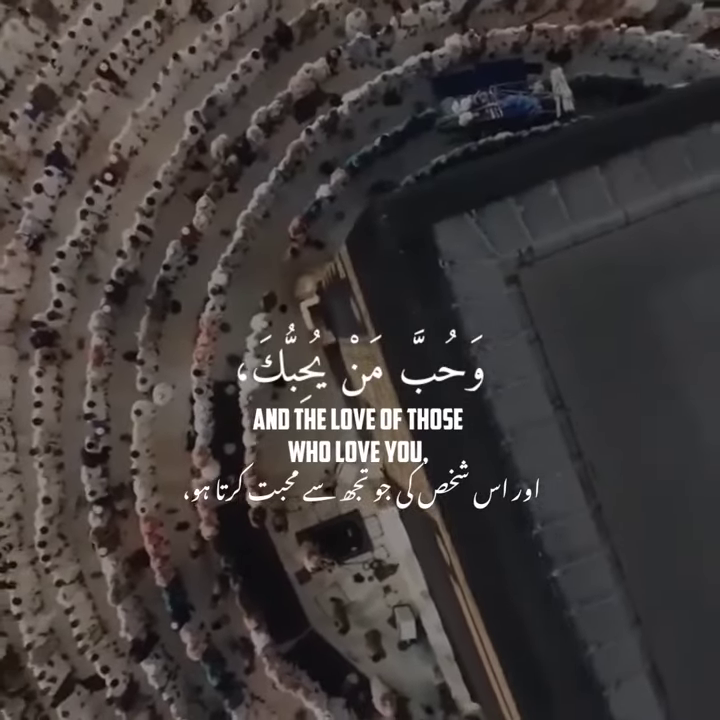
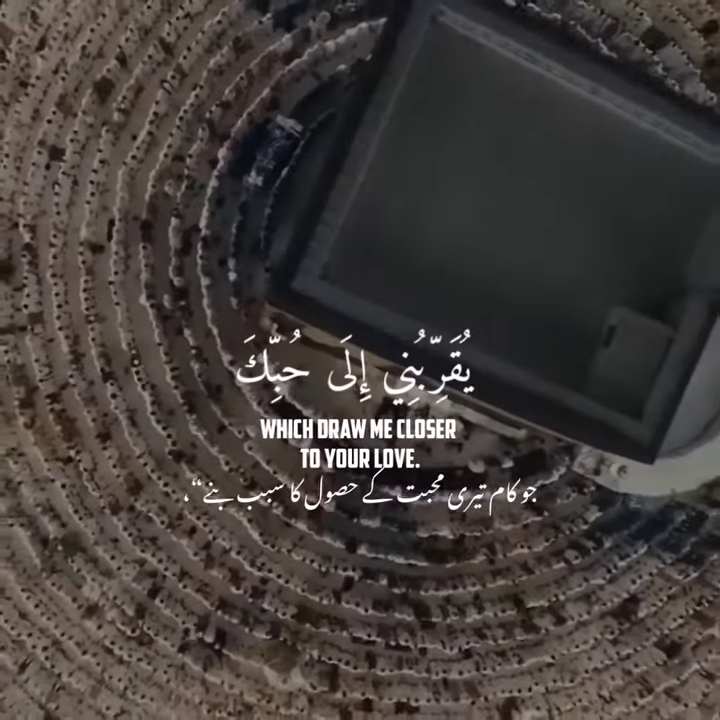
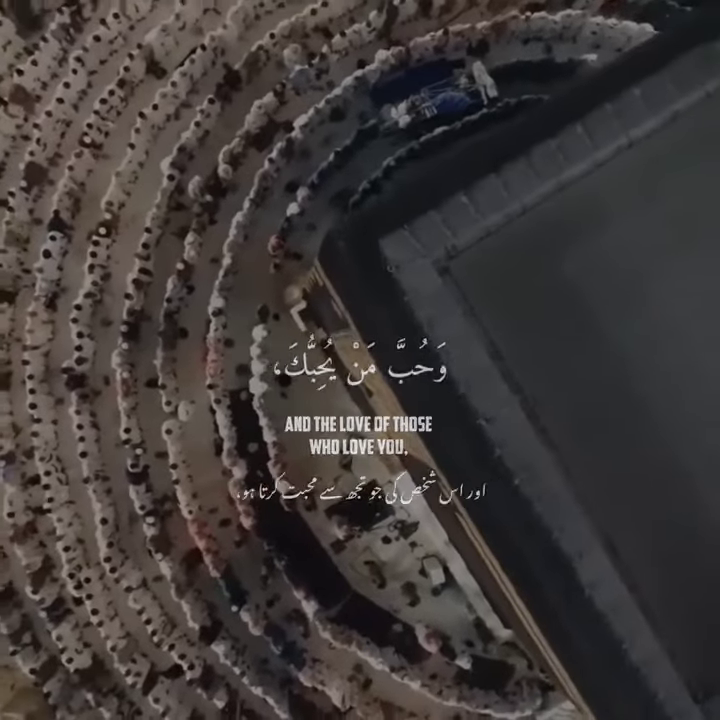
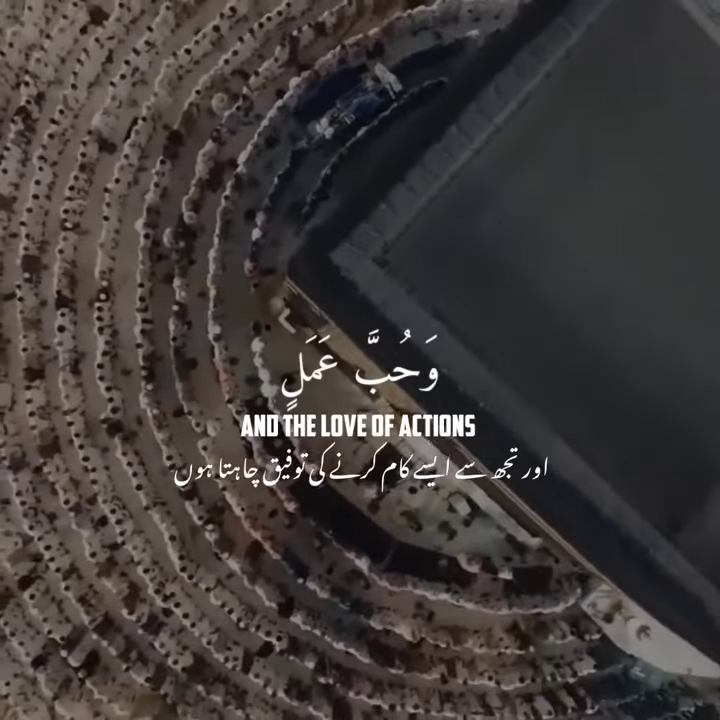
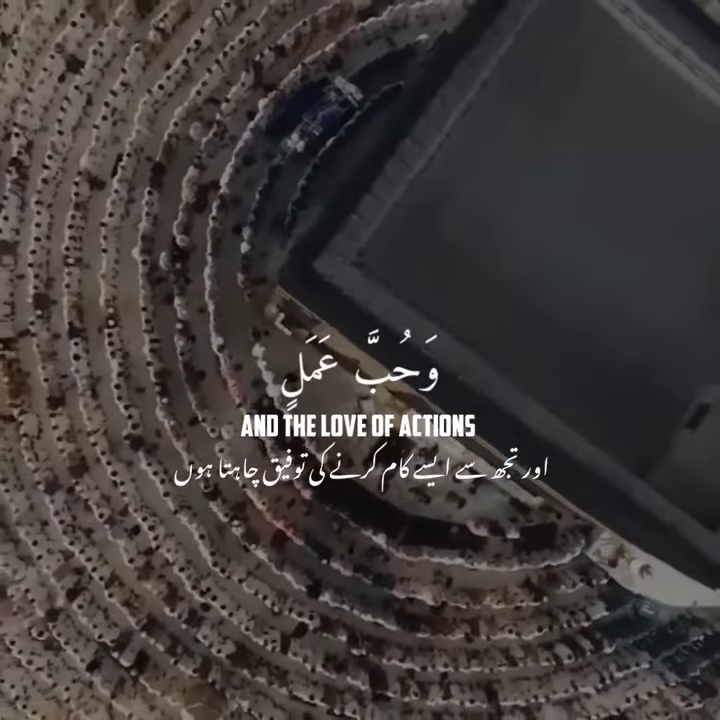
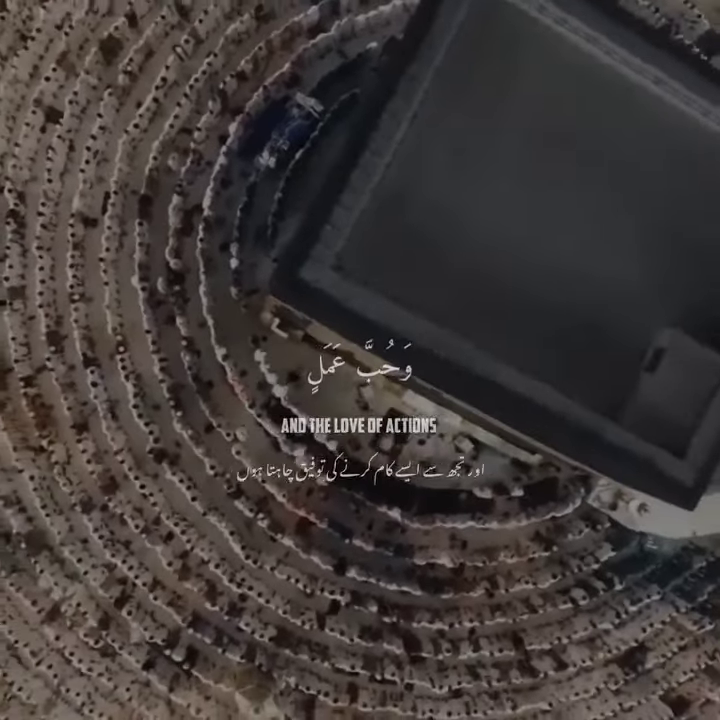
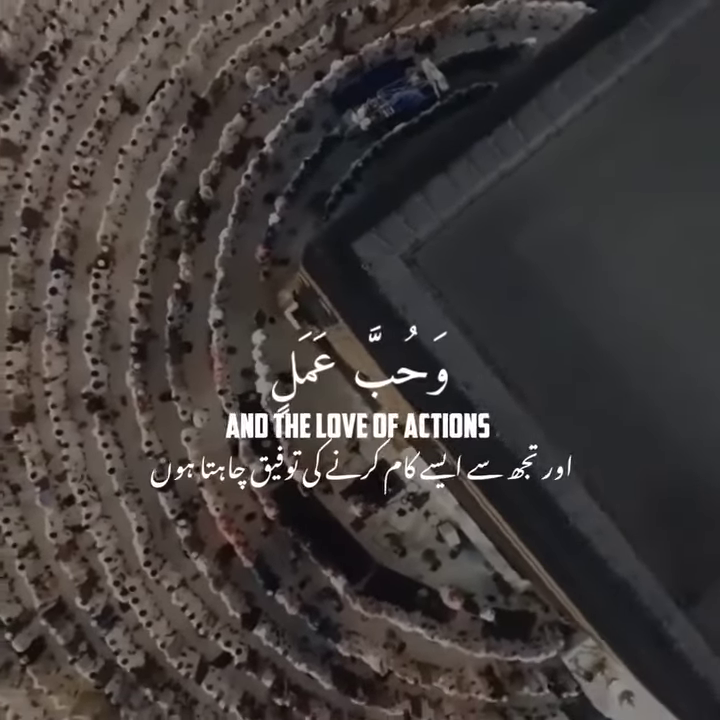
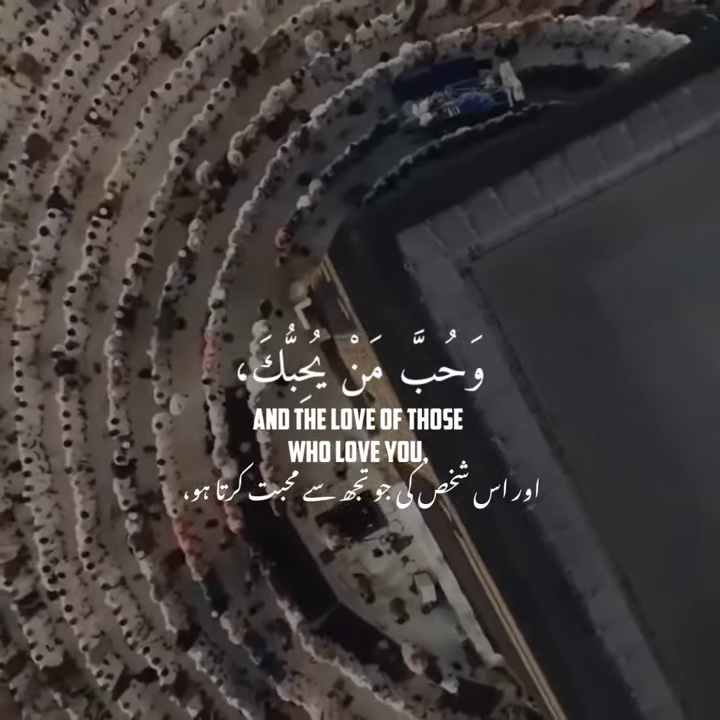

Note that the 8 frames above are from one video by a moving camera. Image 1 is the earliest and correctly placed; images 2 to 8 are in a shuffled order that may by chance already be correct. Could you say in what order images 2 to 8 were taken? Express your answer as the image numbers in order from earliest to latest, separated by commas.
8, 3, 7, 4, 5, 6, 2
